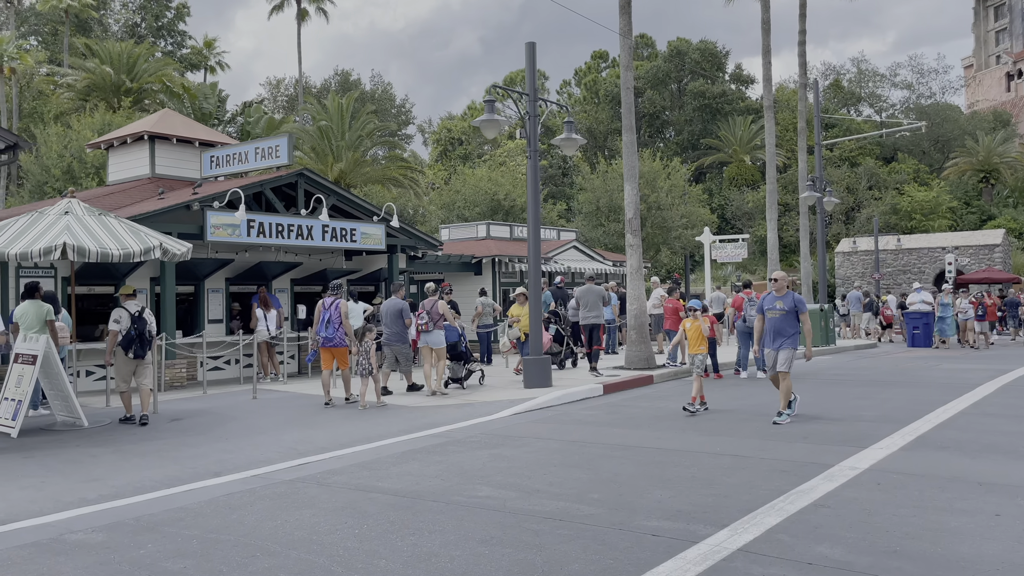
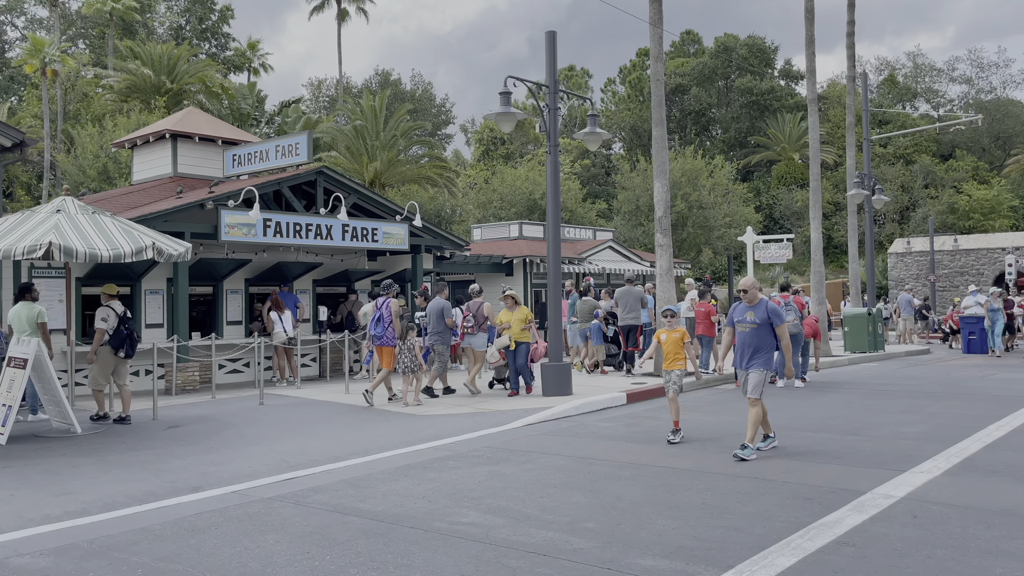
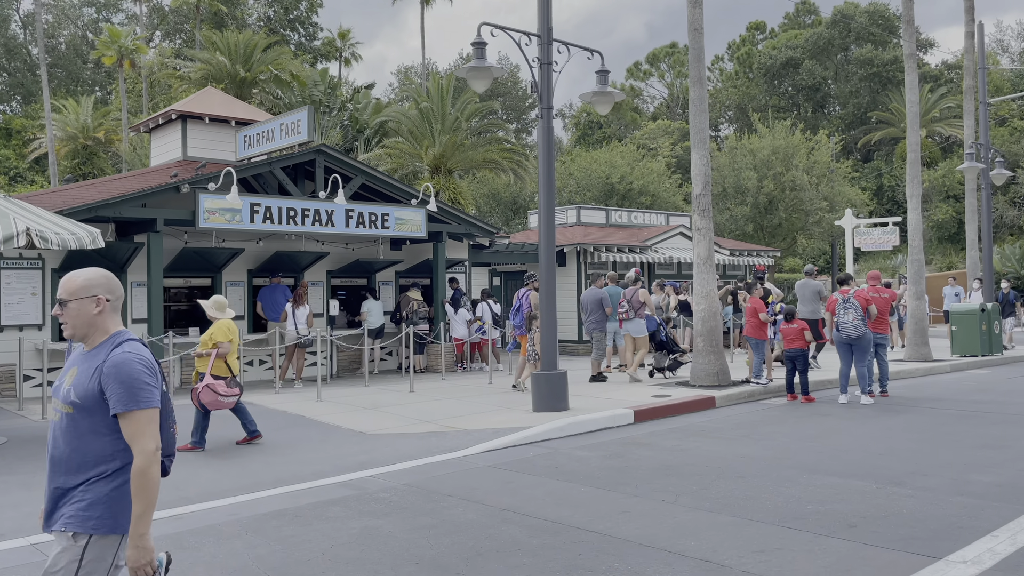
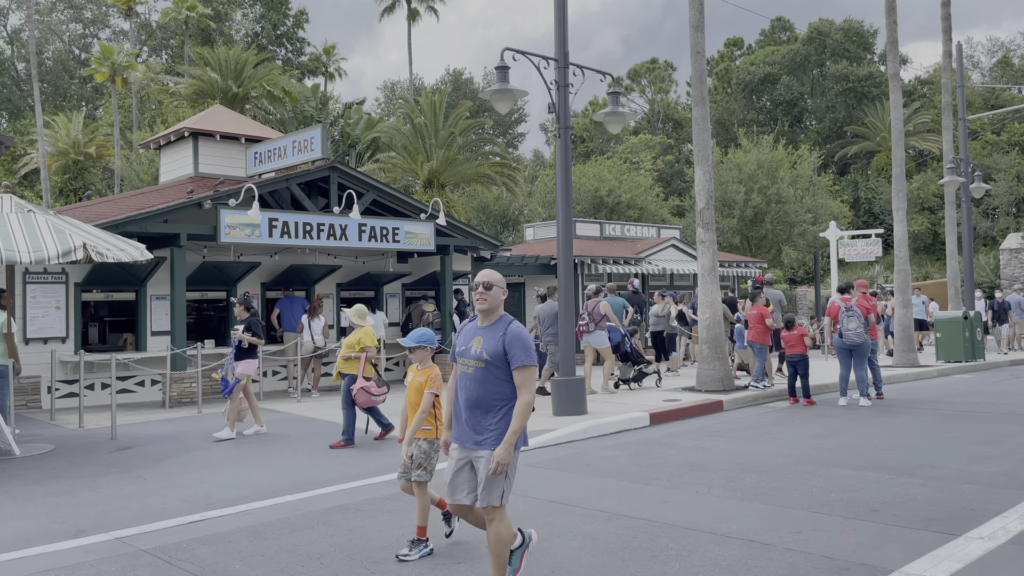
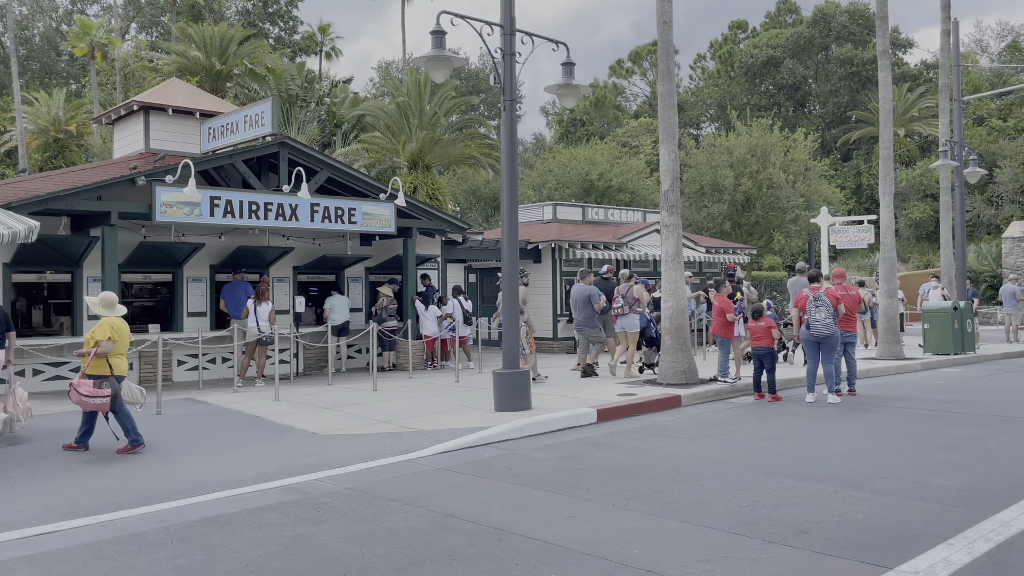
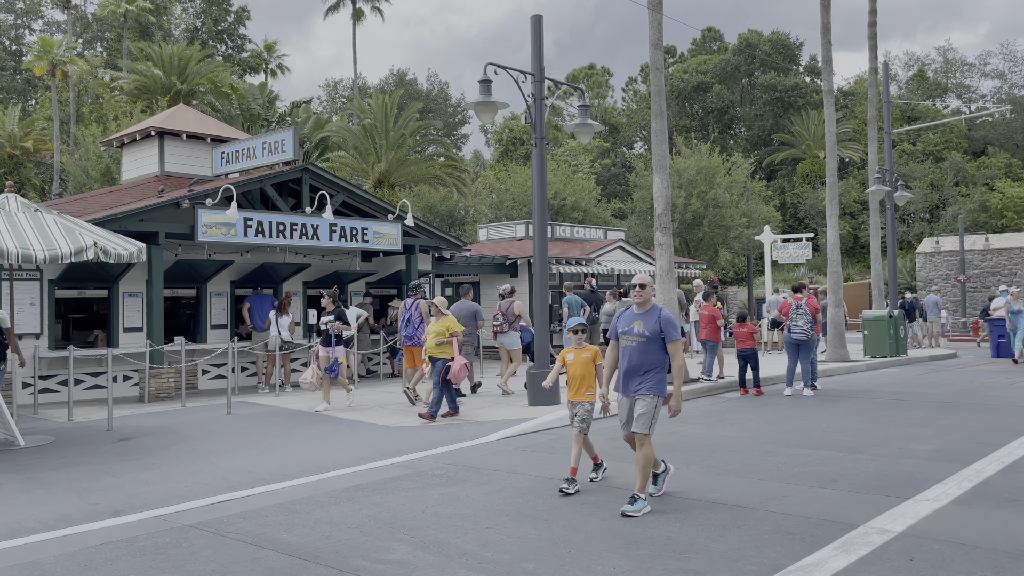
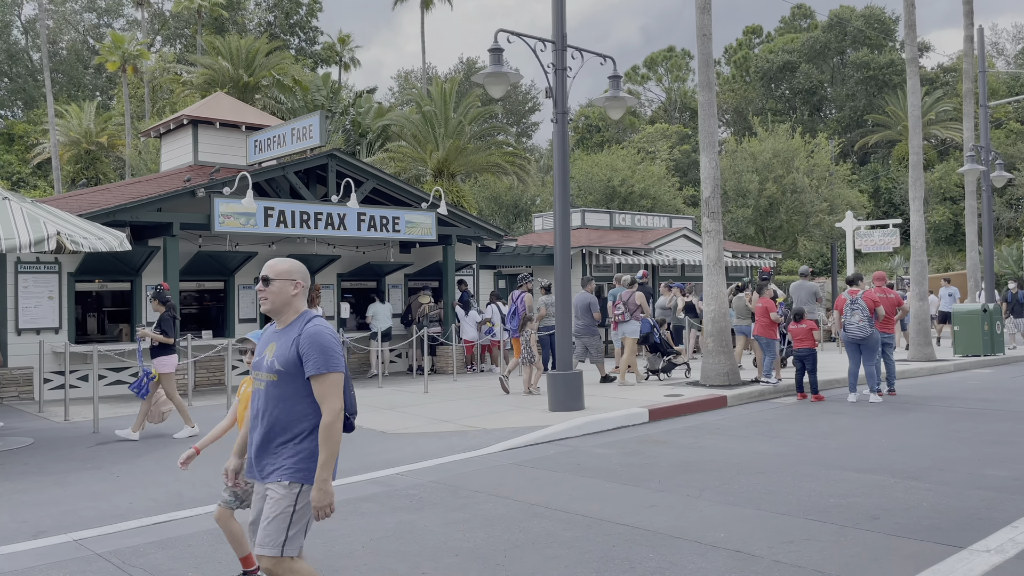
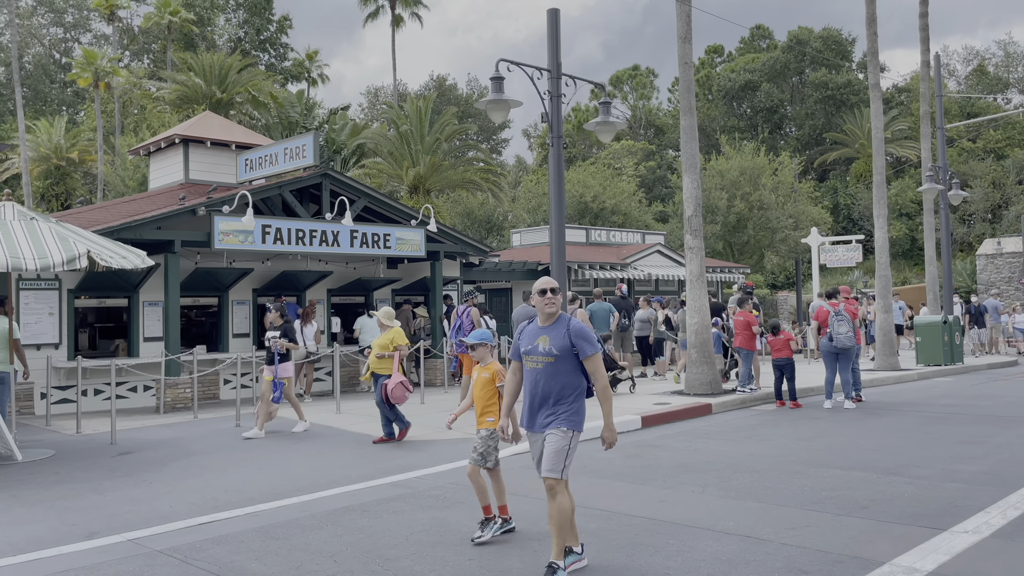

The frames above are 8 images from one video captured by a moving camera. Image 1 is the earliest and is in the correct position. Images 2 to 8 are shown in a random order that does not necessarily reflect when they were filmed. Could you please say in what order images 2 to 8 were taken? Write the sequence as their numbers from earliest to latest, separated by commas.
2, 6, 8, 4, 7, 3, 5
